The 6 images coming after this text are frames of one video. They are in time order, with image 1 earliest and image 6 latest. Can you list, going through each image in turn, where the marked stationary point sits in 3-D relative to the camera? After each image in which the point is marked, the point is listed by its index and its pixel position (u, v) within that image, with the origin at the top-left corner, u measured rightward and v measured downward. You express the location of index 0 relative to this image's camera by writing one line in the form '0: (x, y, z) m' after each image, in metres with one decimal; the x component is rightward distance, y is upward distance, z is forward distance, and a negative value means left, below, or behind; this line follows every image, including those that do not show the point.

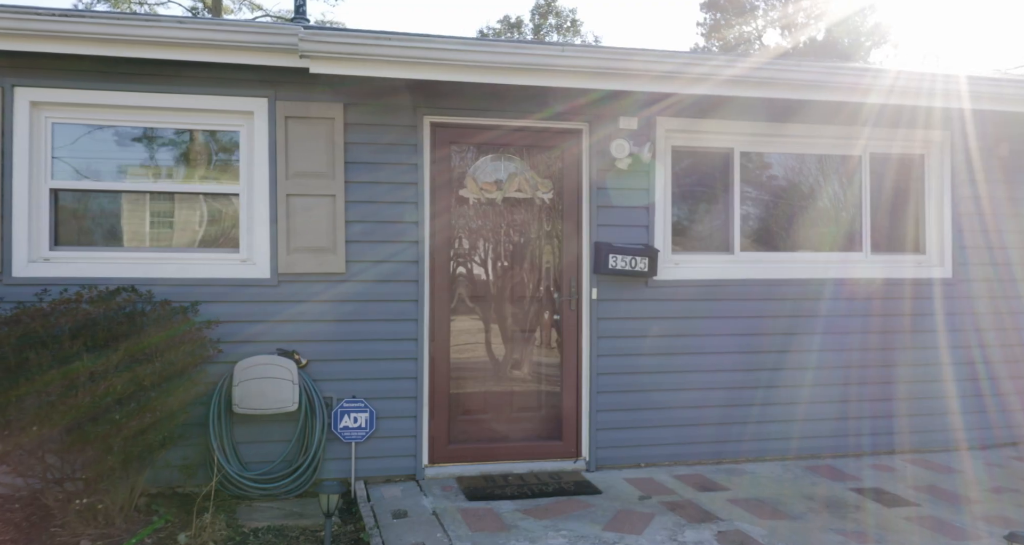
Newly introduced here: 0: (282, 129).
0: (-1.2, +0.8, +3.9) m
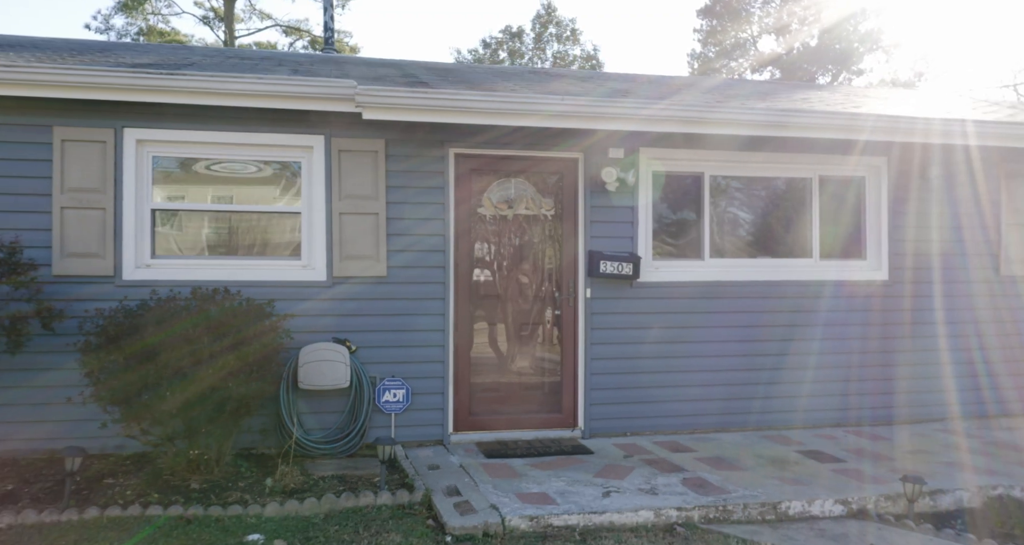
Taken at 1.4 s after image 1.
0: (-1.2, +0.8, +4.8) m
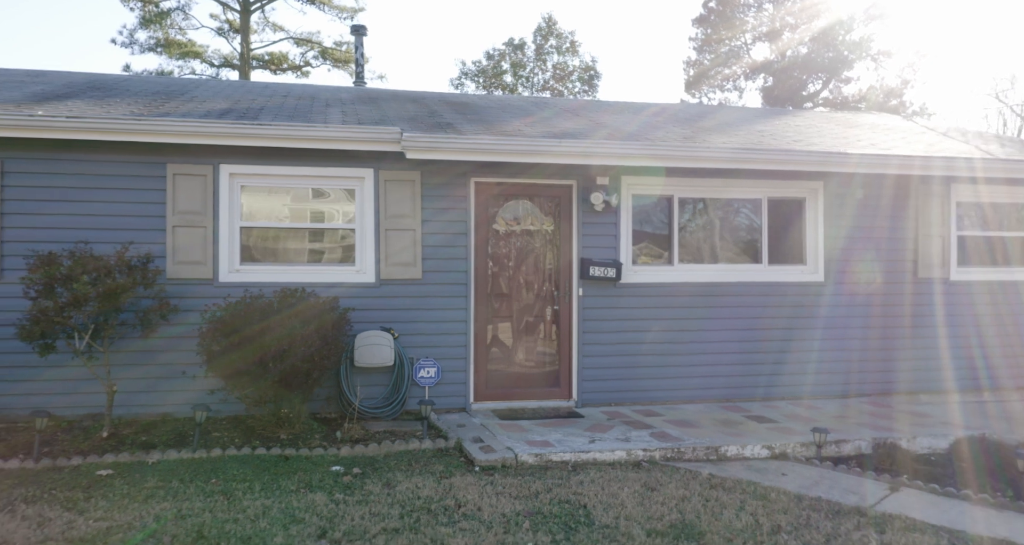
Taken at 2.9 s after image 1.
0: (-1.1, +0.7, +6.1) m
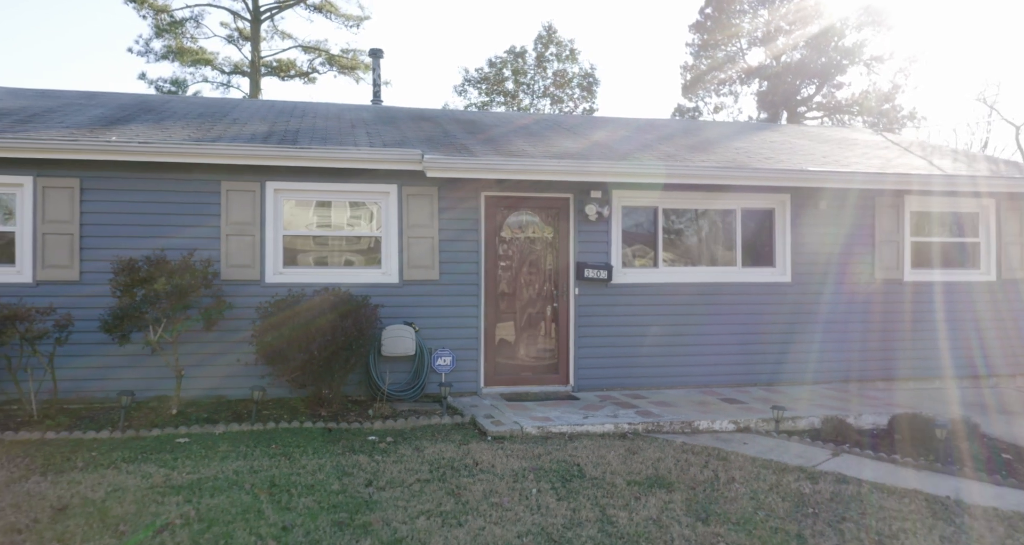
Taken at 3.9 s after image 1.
0: (-1.1, +0.7, +7.1) m
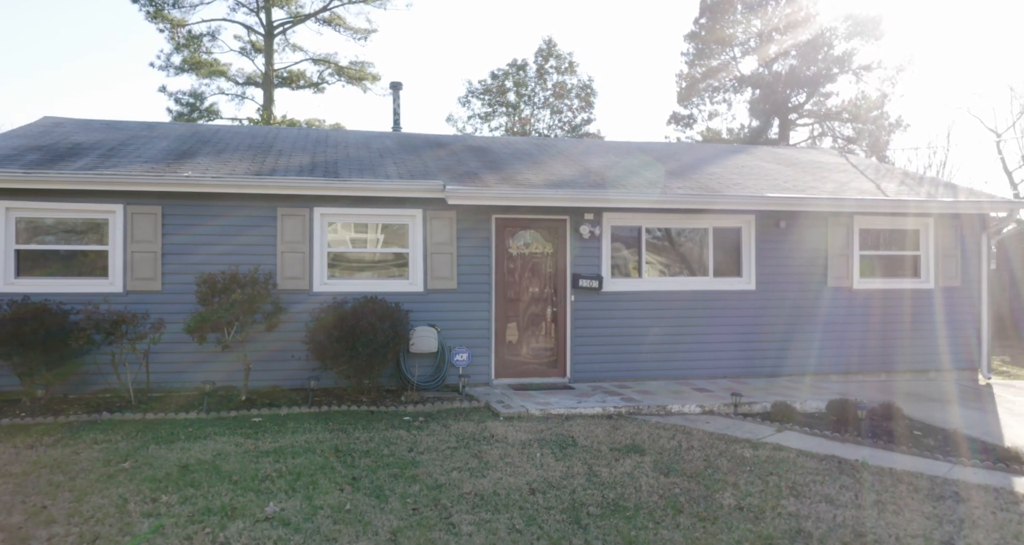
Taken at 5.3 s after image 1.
0: (-1.0, +0.6, +8.4) m
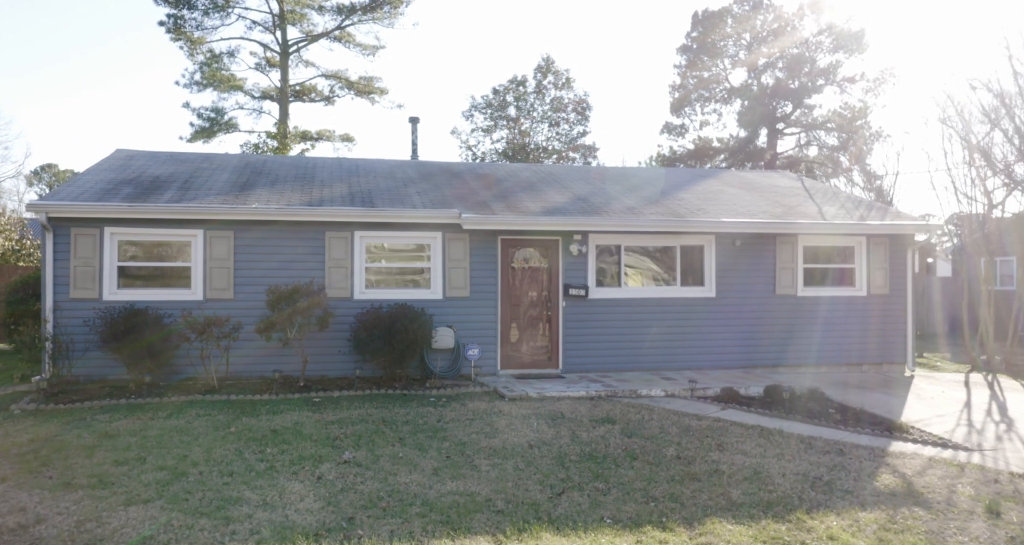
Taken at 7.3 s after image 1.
0: (-0.9, +0.4, +10.4) m
